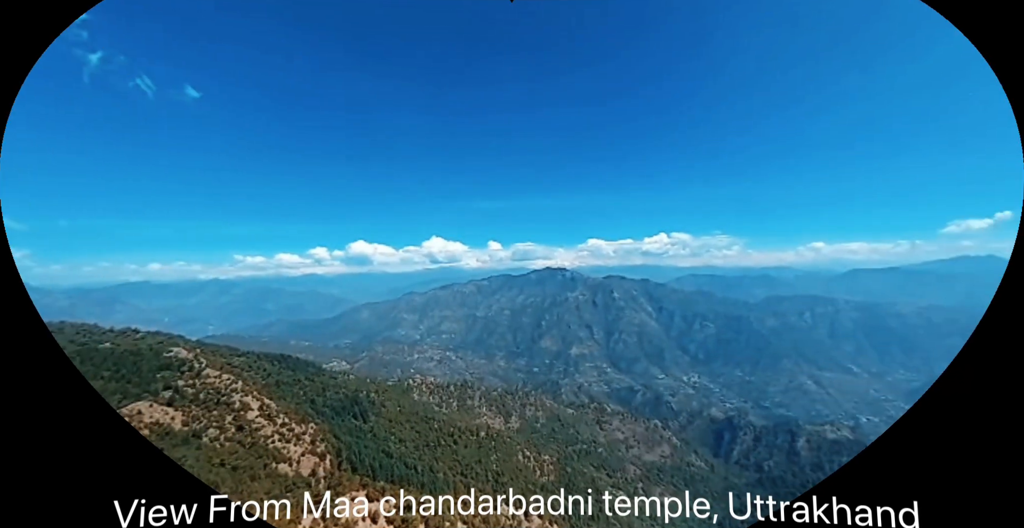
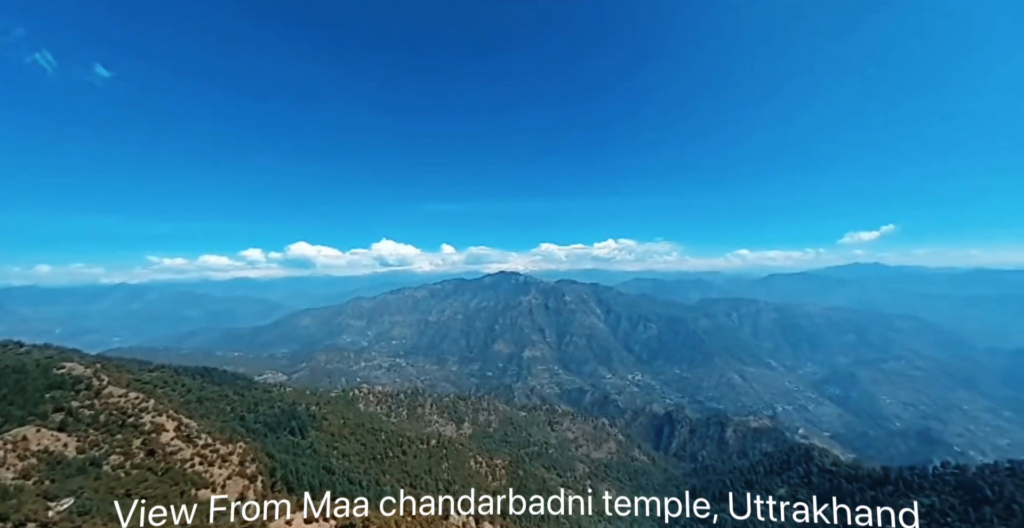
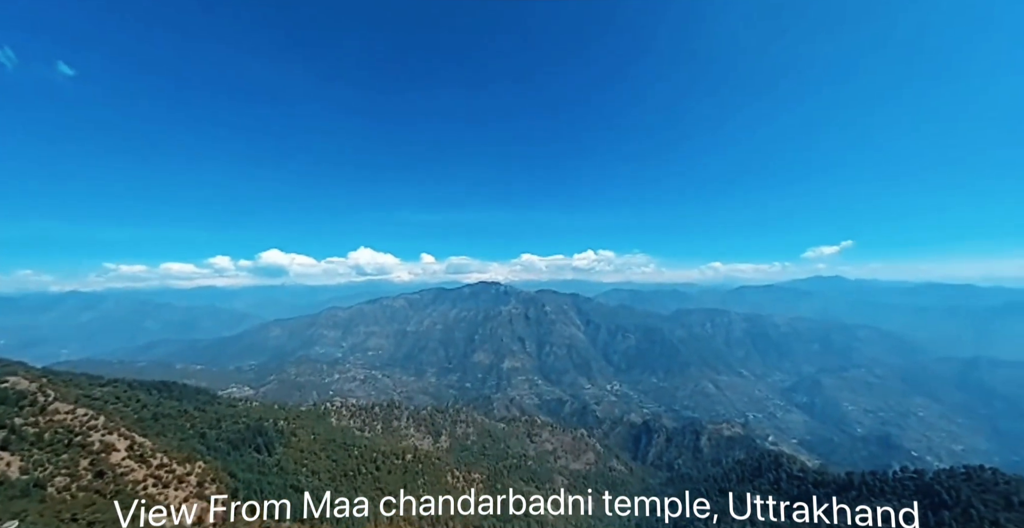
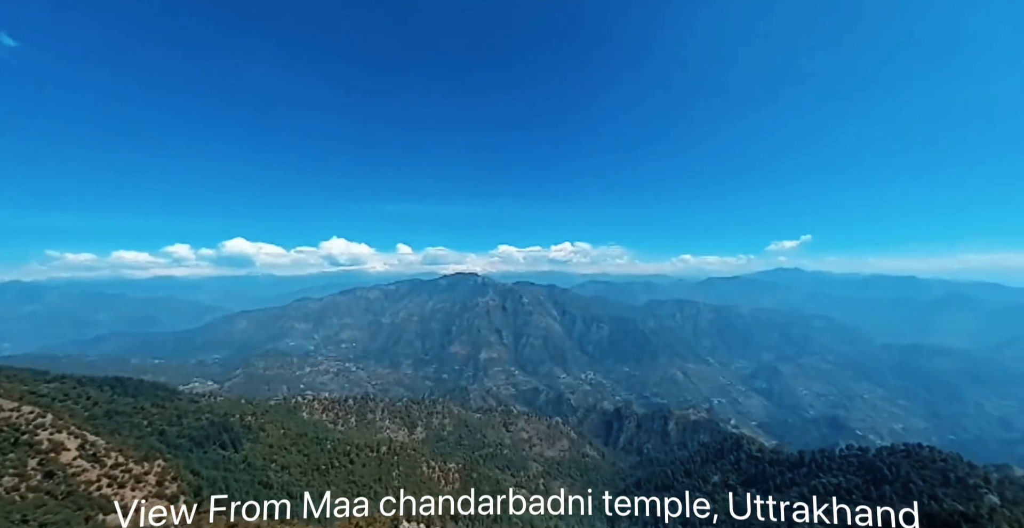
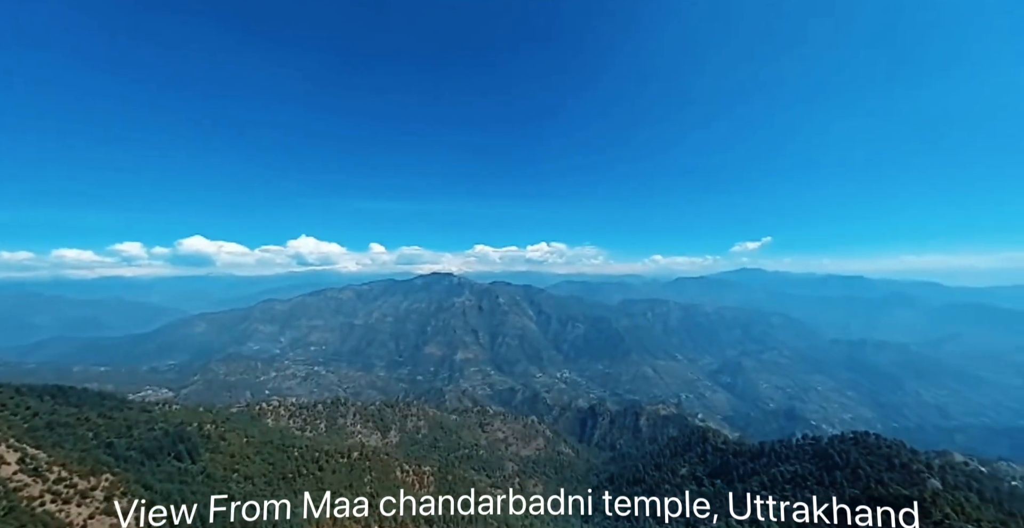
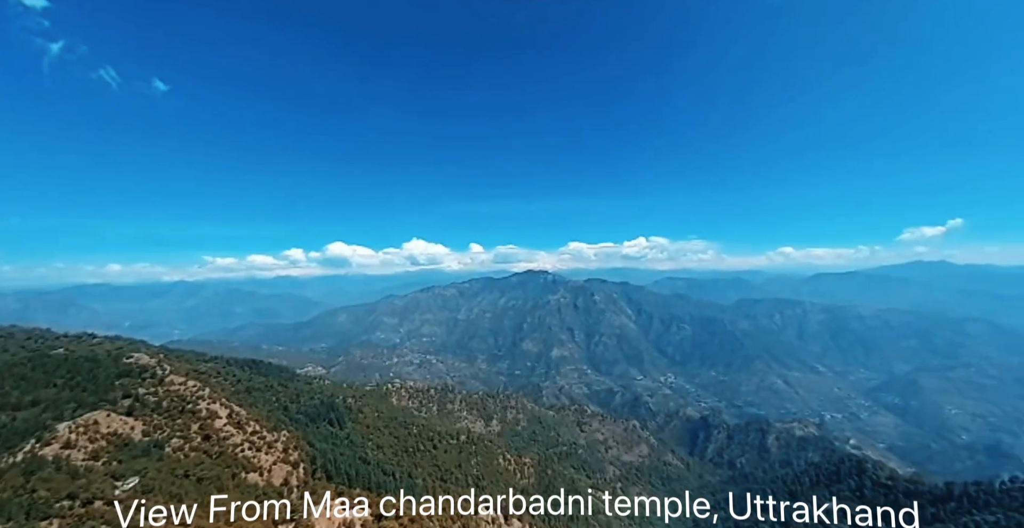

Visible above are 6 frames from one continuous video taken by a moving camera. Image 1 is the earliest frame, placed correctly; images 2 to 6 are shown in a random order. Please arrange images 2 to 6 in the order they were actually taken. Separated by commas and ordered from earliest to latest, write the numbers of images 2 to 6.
6, 2, 3, 4, 5
